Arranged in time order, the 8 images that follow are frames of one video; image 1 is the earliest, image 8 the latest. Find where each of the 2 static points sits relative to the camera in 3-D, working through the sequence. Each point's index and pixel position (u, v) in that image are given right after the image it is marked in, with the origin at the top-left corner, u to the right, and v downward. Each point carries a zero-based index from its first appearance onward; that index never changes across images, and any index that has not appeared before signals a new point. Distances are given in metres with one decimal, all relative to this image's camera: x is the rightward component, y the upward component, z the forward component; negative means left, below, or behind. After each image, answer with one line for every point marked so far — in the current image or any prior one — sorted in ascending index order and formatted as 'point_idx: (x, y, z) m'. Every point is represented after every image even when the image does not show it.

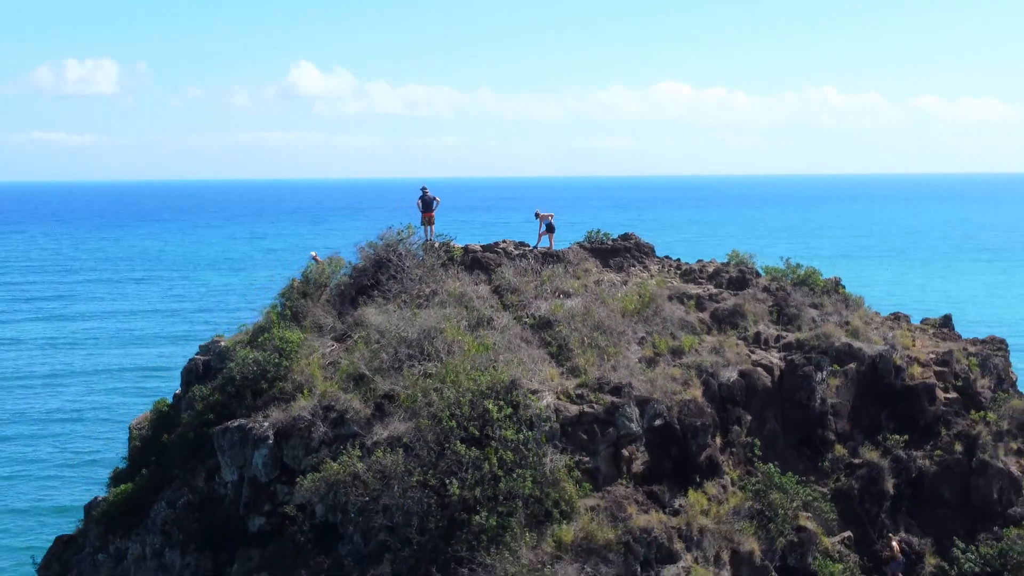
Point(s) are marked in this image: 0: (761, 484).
0: (+1.4, -1.1, +8.7) m
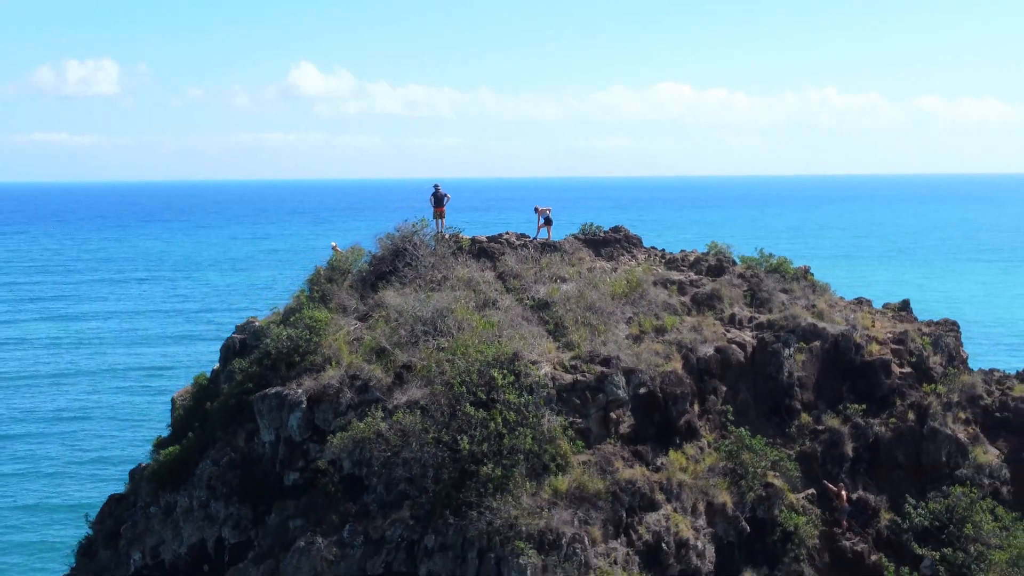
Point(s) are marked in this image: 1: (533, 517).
0: (+1.4, -1.0, +9.9) m
1: (+0.1, -1.3, +8.5) m
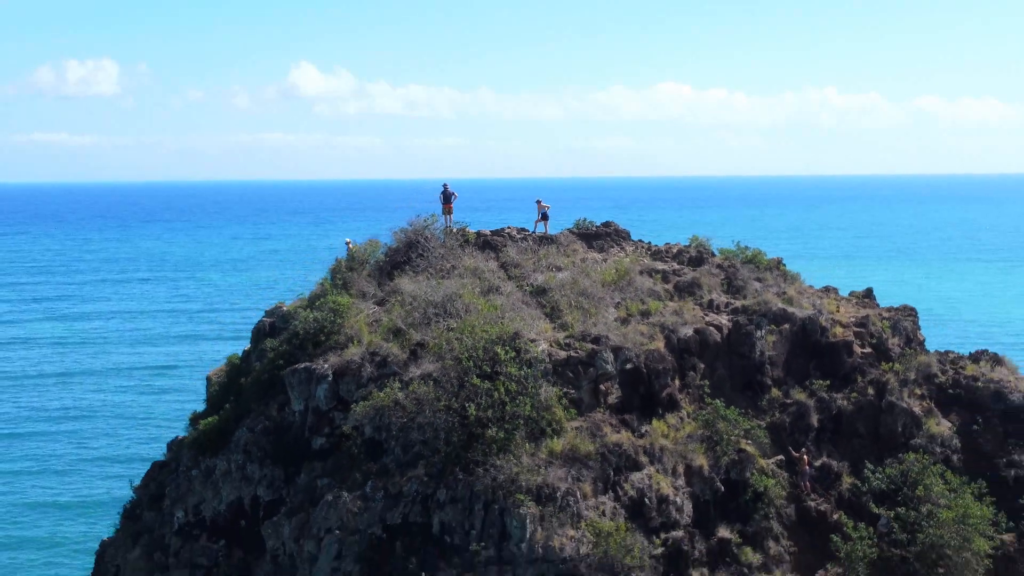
0: (+1.5, -0.9, +11.1) m
1: (+0.1, -1.2, +9.7) m
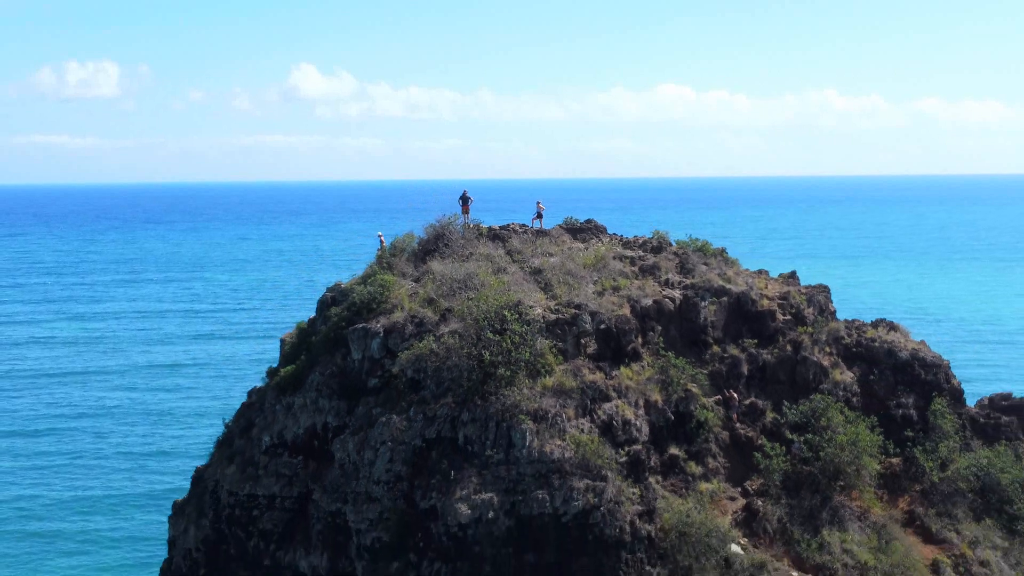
0: (+1.5, -0.7, +14.8) m
1: (+0.1, -1.0, +13.4) m
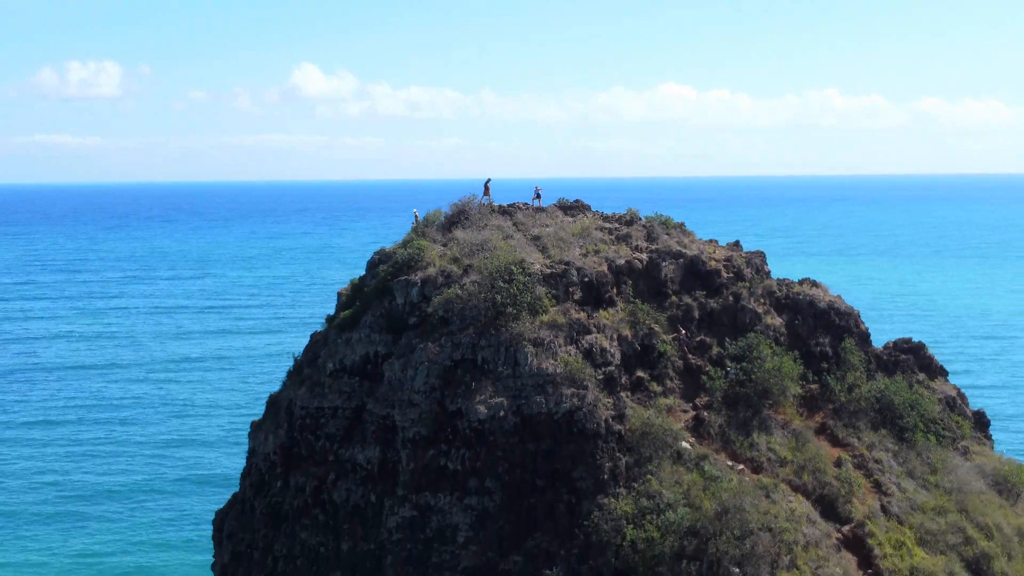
0: (+1.6, -0.3, +19.4) m
1: (+0.2, -0.5, +18.0) m
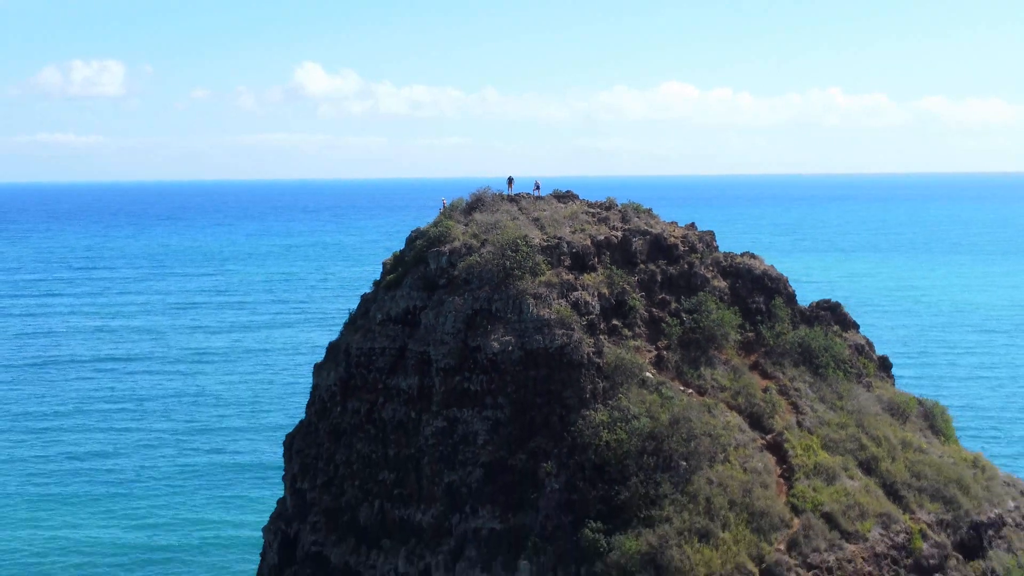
0: (+1.7, +0.3, +25.4) m
1: (+0.3, 0.0, +24.0) m
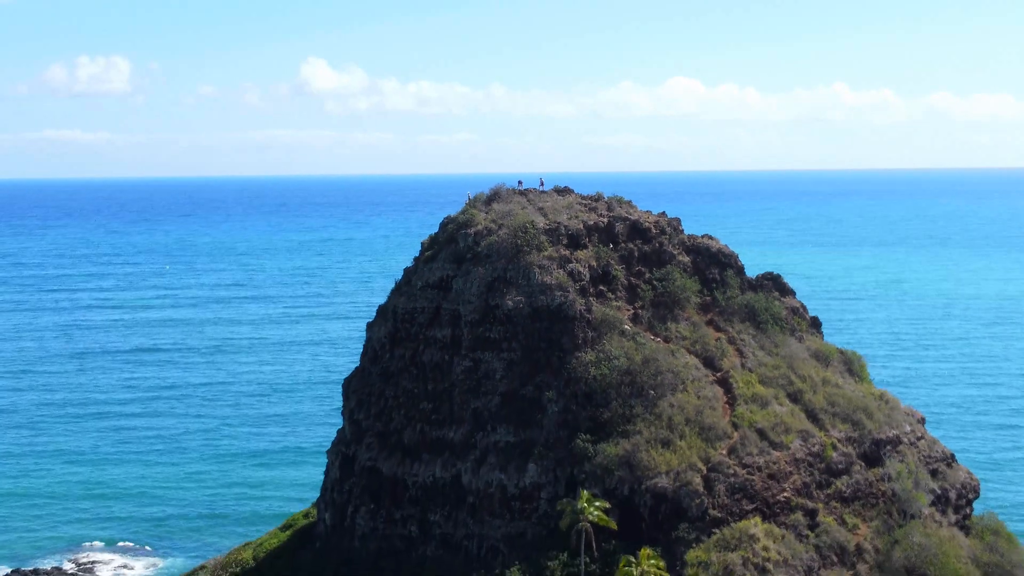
0: (+1.9, +0.8, +32.9) m
1: (+0.5, +0.6, +31.5) m
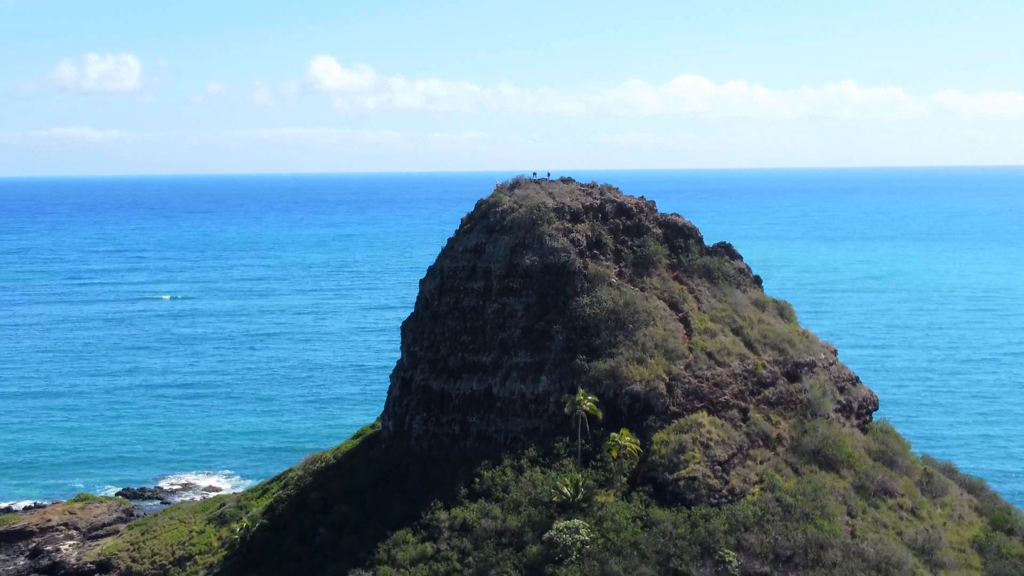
0: (+2.4, +1.9, +44.4) m
1: (+1.0, +1.7, +43.0) m
